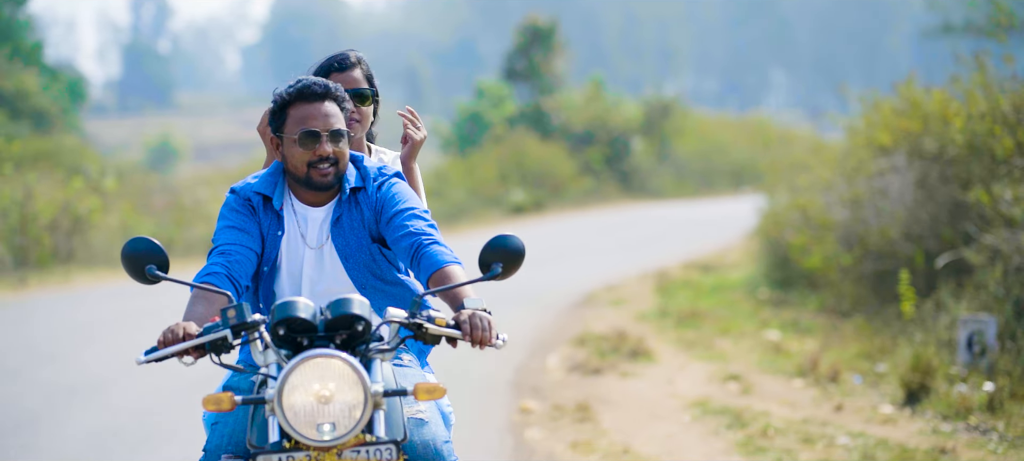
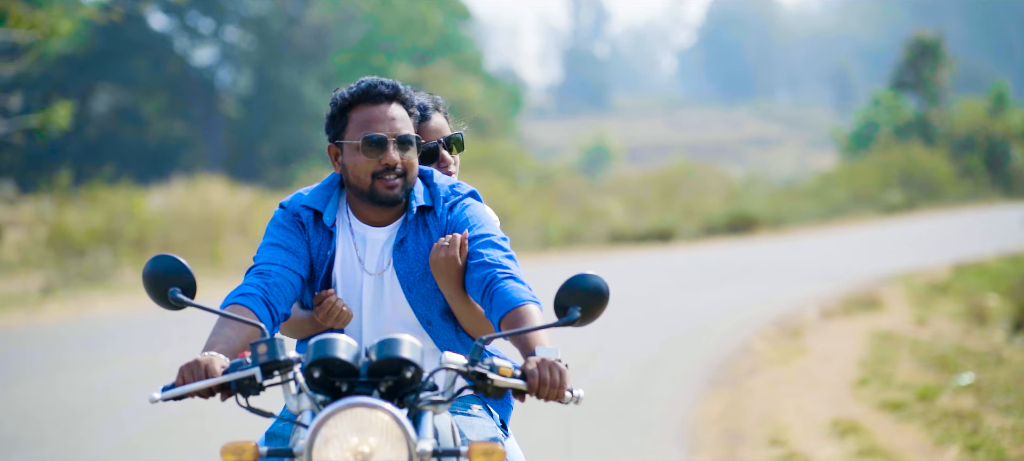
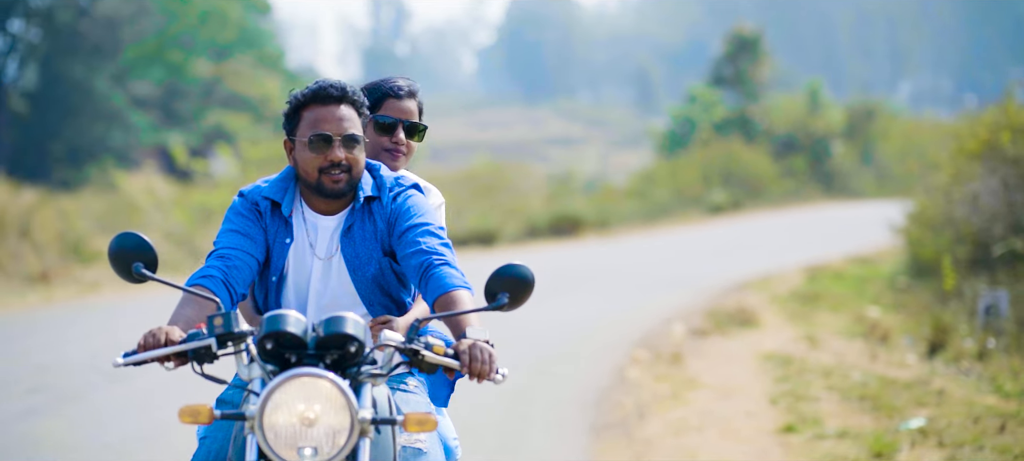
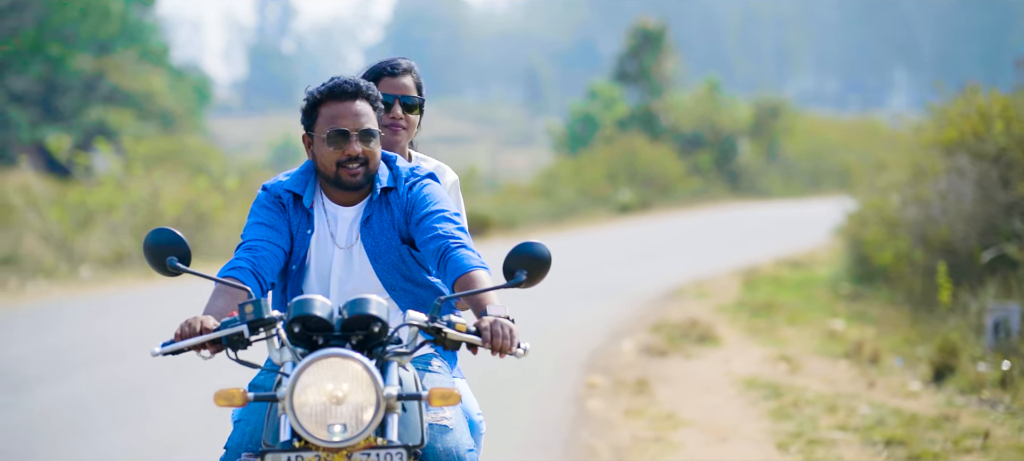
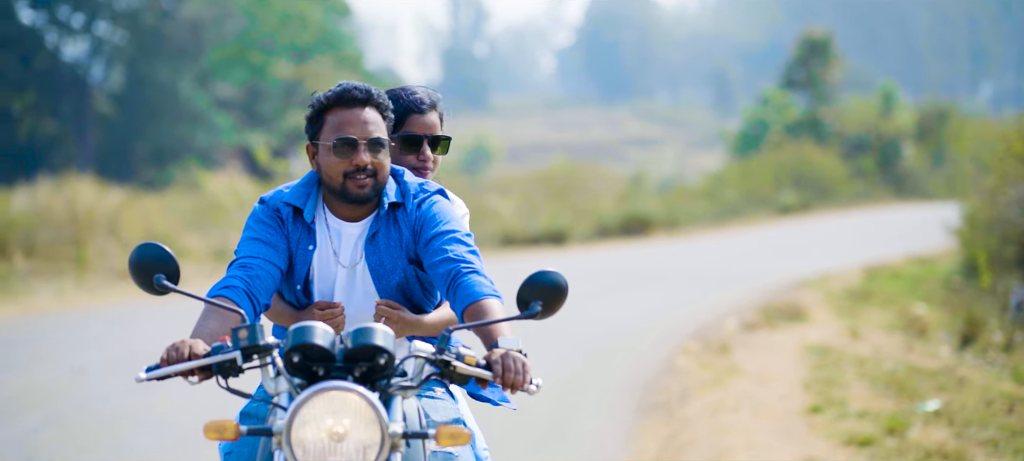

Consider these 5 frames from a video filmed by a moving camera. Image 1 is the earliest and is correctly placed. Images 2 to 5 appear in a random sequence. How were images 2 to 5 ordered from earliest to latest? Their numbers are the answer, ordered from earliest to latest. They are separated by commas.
4, 3, 5, 2
